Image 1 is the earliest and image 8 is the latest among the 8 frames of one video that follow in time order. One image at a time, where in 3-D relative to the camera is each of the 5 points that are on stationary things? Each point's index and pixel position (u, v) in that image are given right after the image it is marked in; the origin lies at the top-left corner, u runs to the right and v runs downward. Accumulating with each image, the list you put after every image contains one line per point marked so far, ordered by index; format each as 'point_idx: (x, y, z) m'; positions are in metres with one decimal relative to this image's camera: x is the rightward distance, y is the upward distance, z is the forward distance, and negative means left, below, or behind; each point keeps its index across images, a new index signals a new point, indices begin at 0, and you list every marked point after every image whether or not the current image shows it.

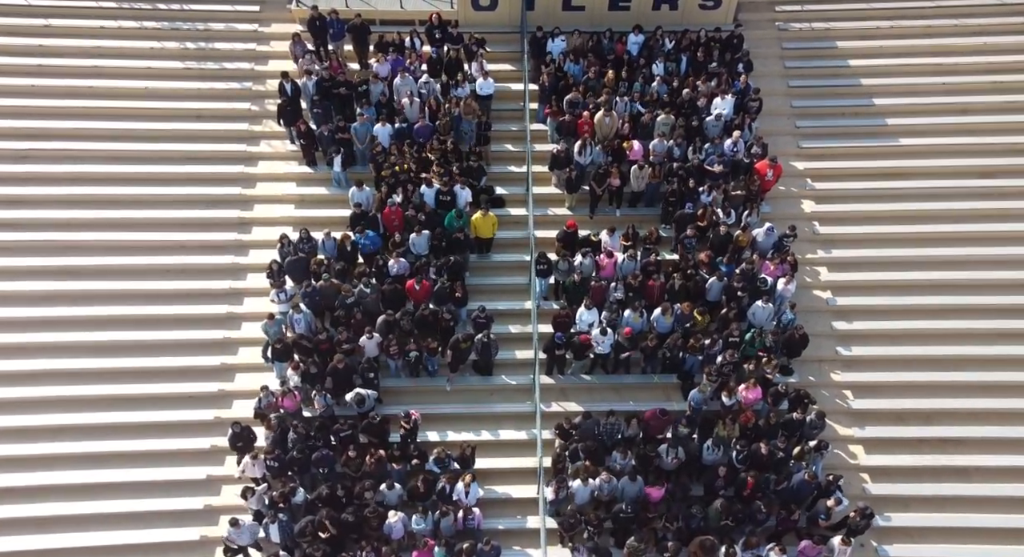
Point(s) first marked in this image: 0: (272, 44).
0: (-4.6, +4.5, +16.7) m
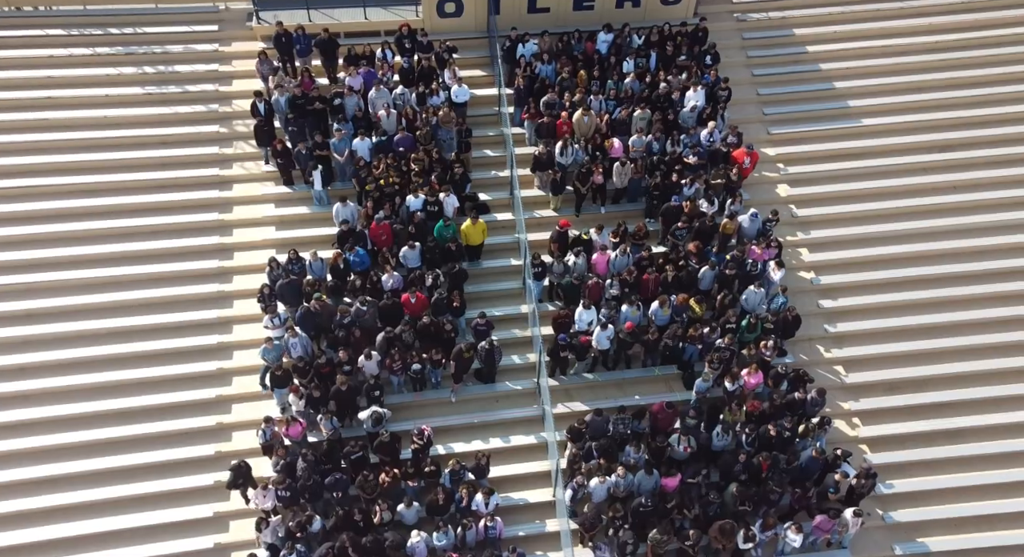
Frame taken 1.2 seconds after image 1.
0: (-5.2, +4.1, +16.2) m
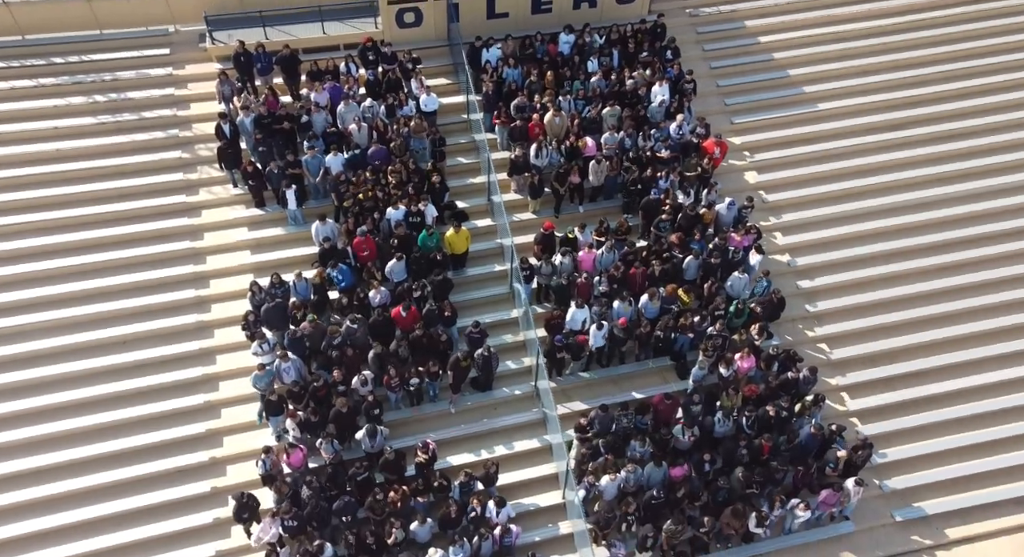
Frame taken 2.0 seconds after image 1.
0: (-5.8, +3.5, +15.7) m
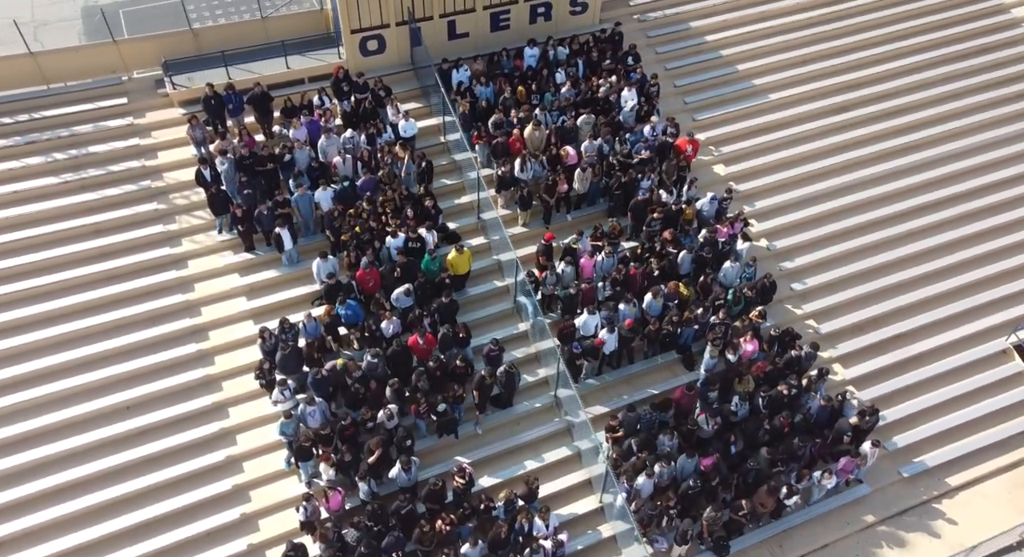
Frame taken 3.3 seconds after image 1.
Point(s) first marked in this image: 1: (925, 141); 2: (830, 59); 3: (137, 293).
0: (-6.3, +2.5, +15.1) m
1: (+8.5, +2.8, +17.7) m
2: (+6.8, +4.7, +18.4) m
3: (-6.0, -0.2, +13.8) m
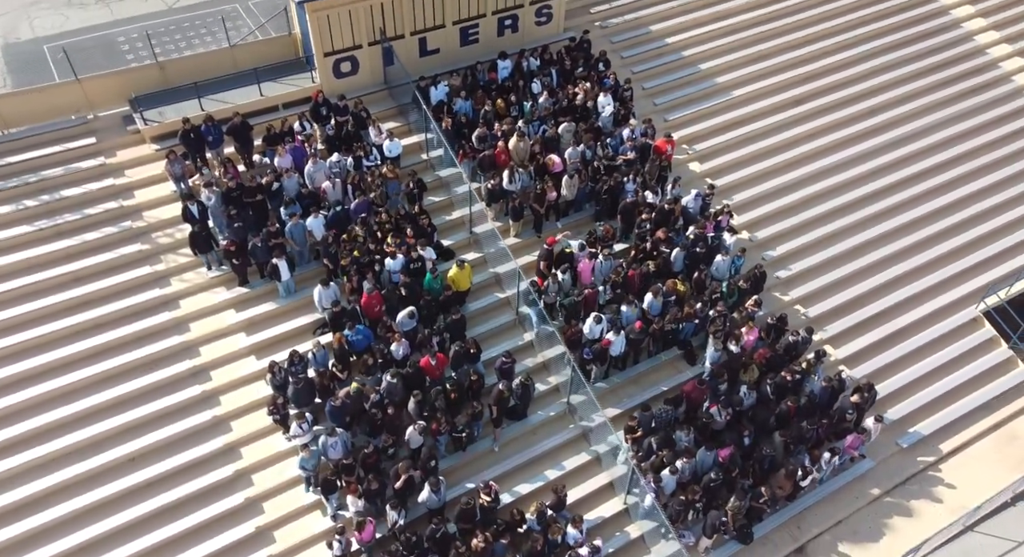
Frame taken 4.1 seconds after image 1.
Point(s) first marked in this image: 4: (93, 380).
0: (-6.5, +1.8, +14.5) m
1: (+7.9, +3.3, +18.5) m
2: (+6.0, +5.0, +19.0) m
3: (-5.9, -0.9, +13.3) m
4: (-6.2, -1.5, +12.8) m
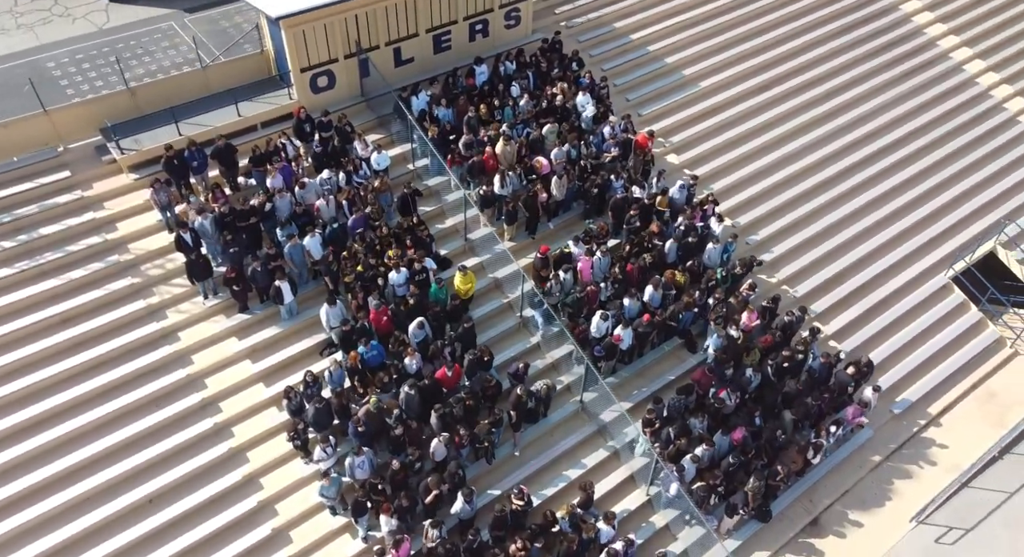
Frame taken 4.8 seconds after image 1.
0: (-6.5, +1.2, +13.9) m
1: (+7.2, +3.8, +19.2) m
2: (+5.2, +5.3, +19.5) m
3: (-5.6, -1.5, +12.7) m
4: (-5.9, -2.1, +12.3) m
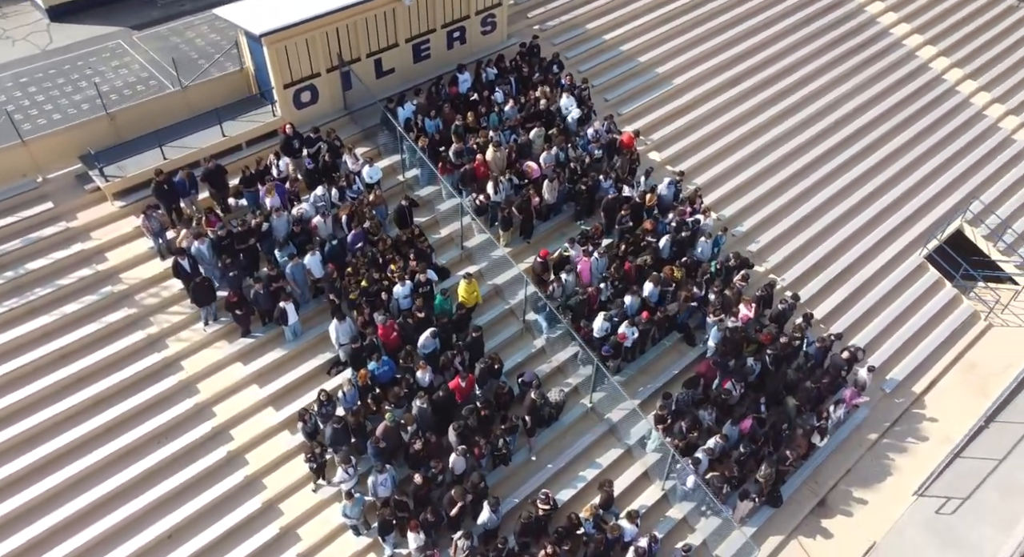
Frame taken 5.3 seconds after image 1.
0: (-6.5, +0.7, +13.5) m
1: (+6.7, +4.1, +19.6) m
2: (+4.5, +5.5, +19.9) m
3: (-5.3, -1.9, +12.3) m
4: (-5.6, -2.5, +11.9) m
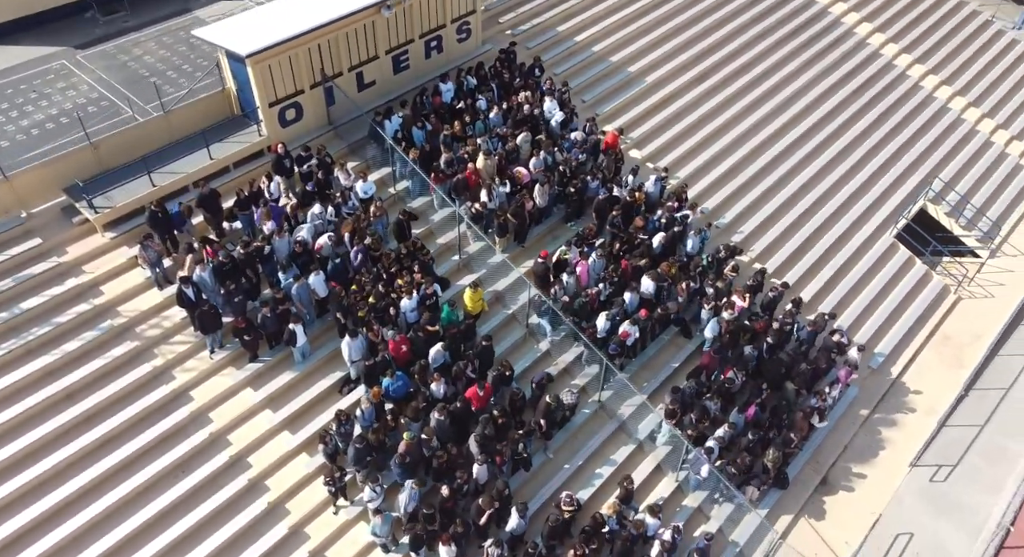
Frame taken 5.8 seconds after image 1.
0: (-6.5, +0.2, +13.1) m
1: (+6.0, +4.4, +20.2) m
2: (+3.8, +5.7, +20.2) m
3: (-5.0, -2.3, +12.1) m
4: (-5.2, -3.0, +11.6) m
